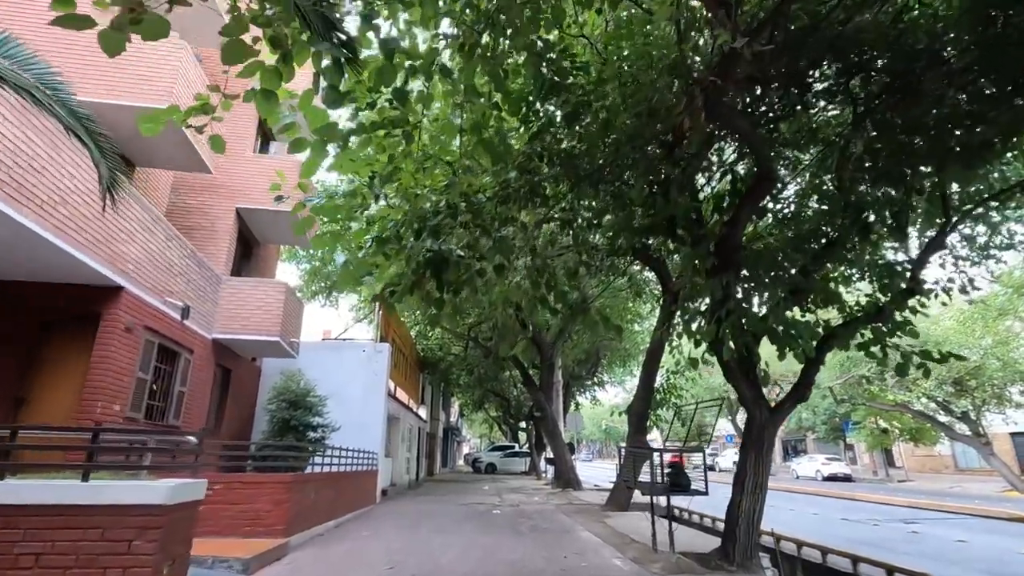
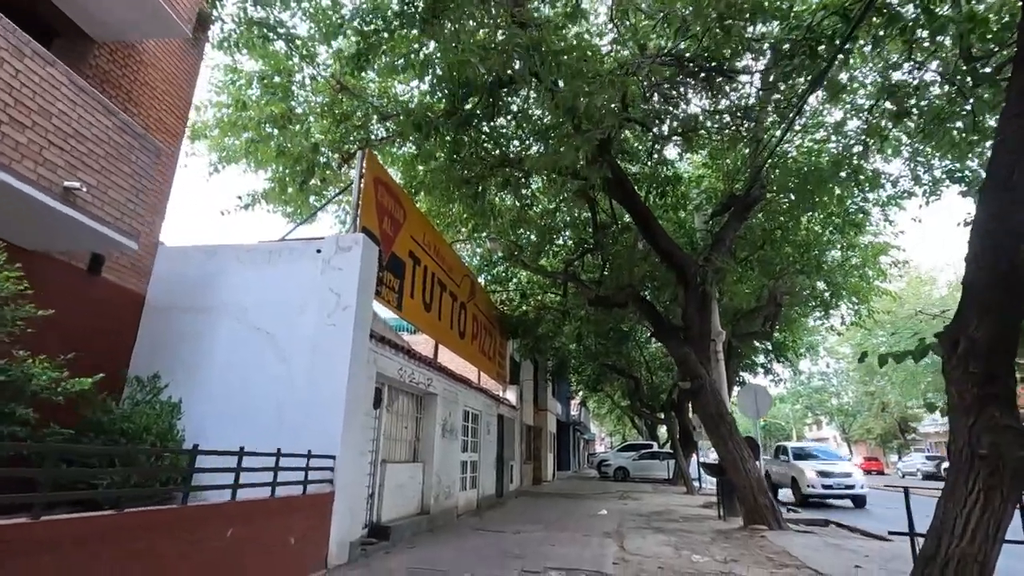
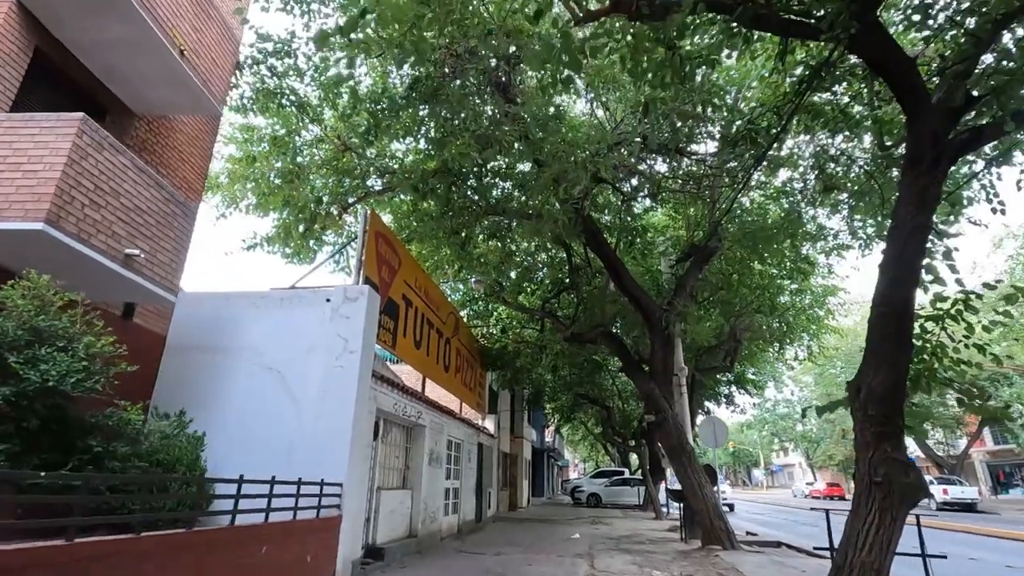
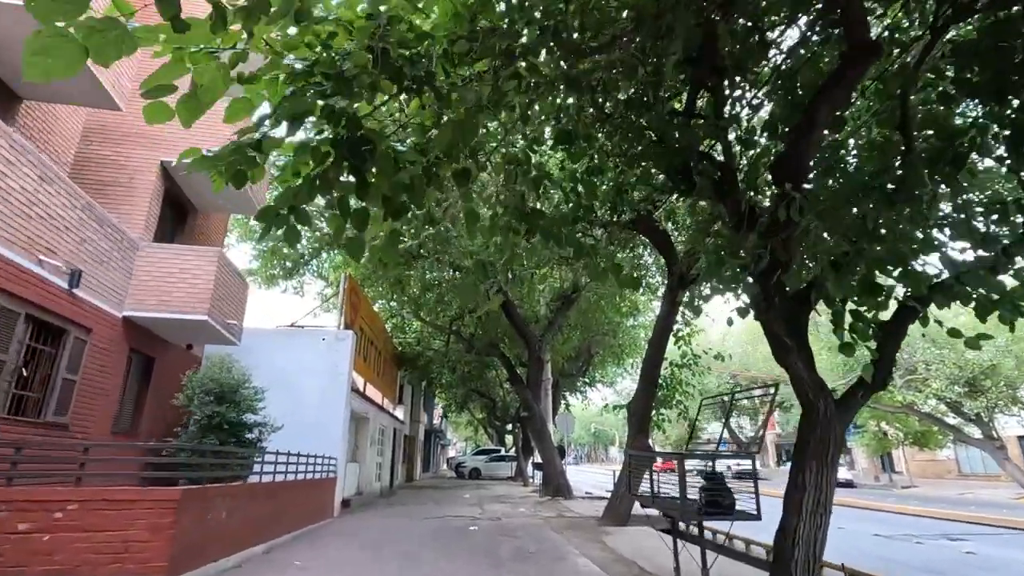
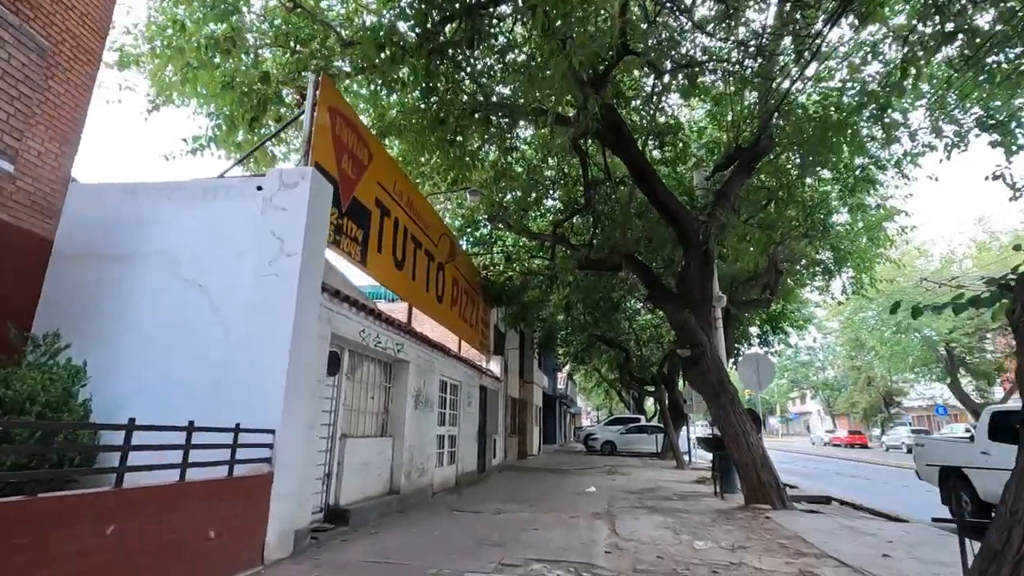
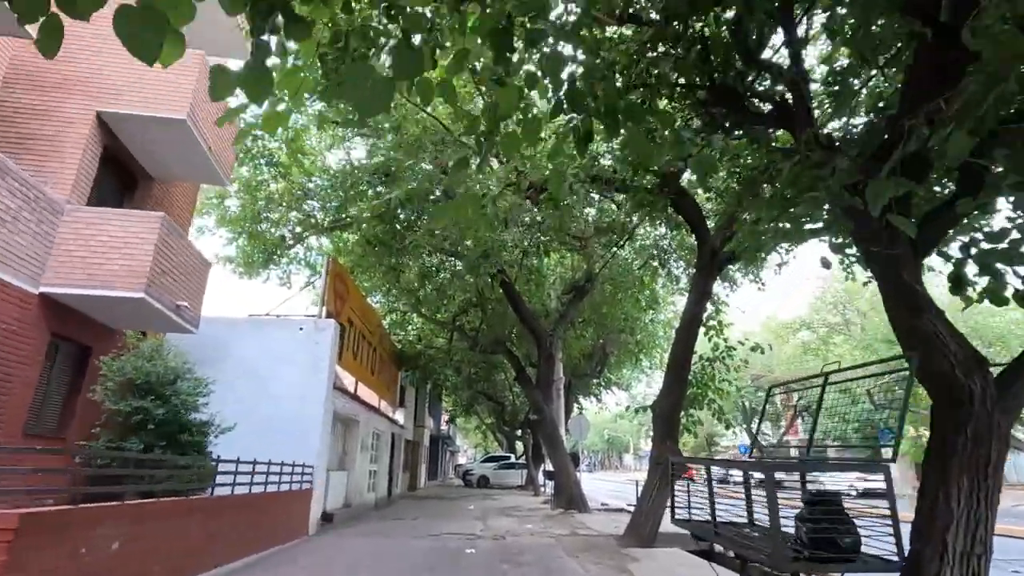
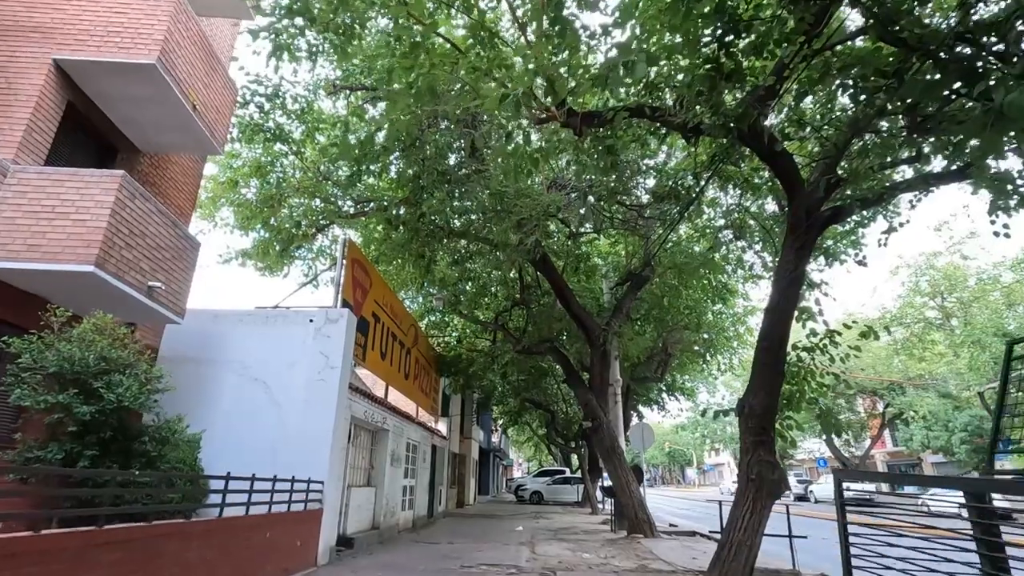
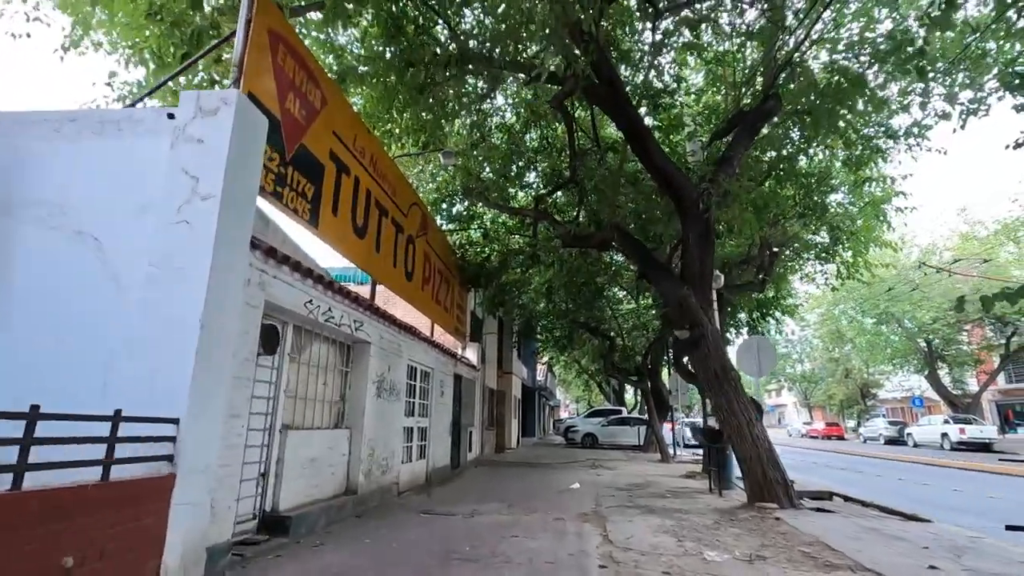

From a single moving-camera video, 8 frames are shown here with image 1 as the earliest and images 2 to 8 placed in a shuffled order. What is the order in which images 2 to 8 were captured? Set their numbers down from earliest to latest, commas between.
4, 6, 7, 3, 2, 5, 8
